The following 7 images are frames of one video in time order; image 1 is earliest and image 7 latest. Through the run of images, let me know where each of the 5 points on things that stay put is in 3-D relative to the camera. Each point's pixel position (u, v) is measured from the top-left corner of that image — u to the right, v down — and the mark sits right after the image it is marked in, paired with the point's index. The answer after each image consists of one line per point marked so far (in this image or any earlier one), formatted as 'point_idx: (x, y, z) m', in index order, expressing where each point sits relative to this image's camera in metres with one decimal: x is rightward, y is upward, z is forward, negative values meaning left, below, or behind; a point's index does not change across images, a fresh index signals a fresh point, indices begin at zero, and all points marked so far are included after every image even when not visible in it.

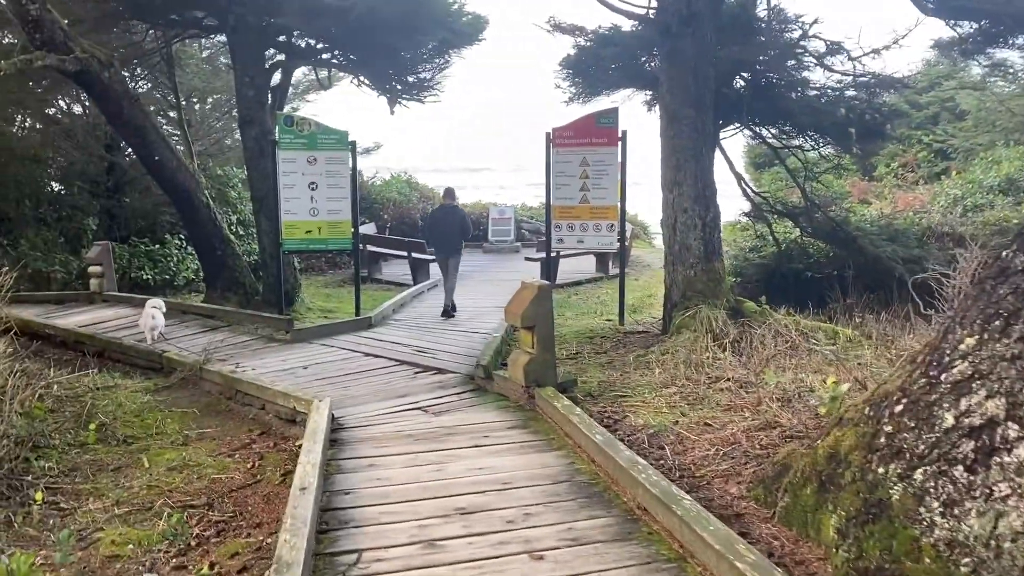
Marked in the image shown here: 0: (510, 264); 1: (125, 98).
0: (0.0, +0.5, +16.8) m
1: (-4.4, +2.1, +9.6) m
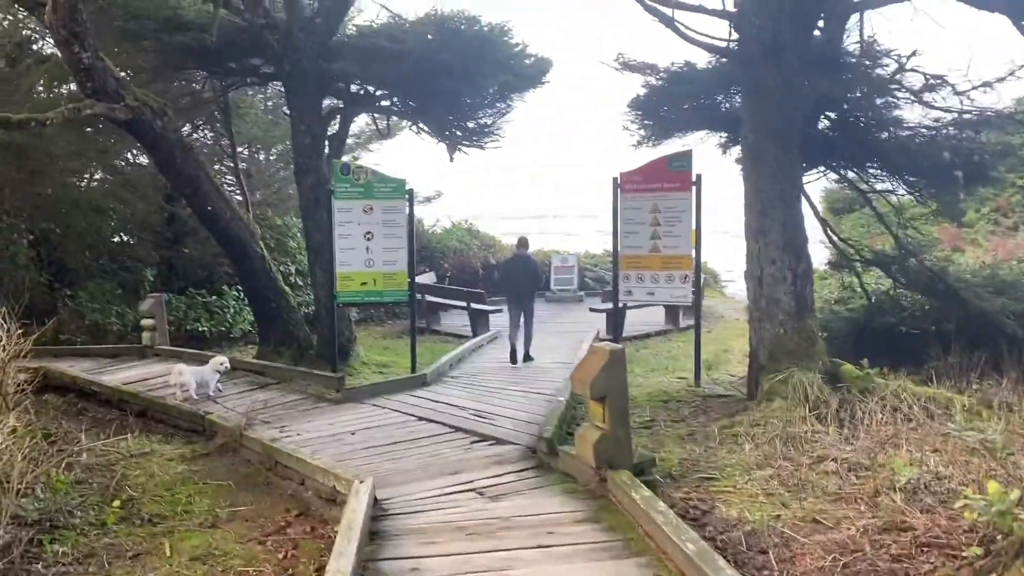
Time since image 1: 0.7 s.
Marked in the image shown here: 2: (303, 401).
0: (+1.2, -0.5, +16.2) m
1: (-3.7, +1.5, +9.3) m
2: (-2.0, -1.1, +8.2) m
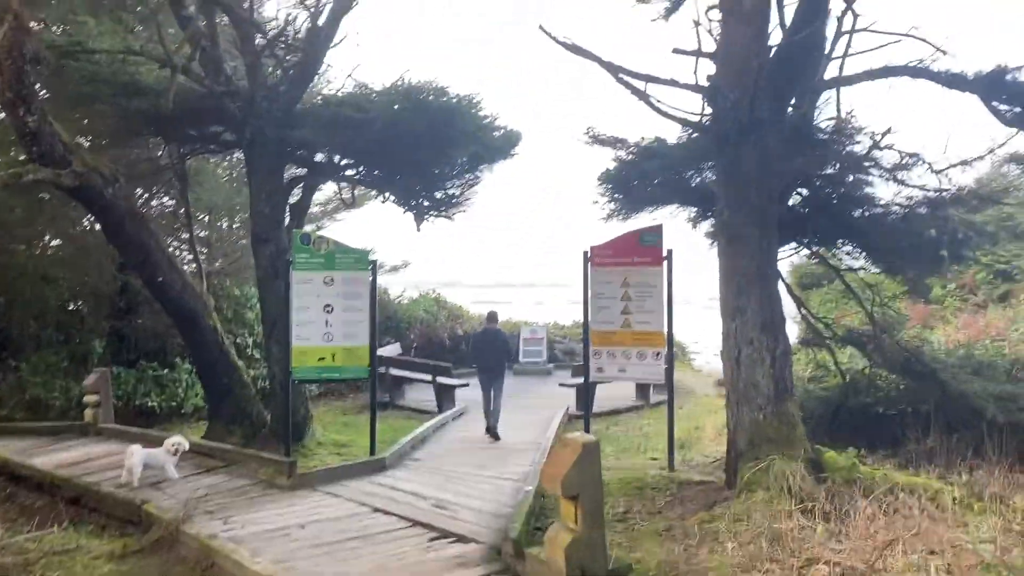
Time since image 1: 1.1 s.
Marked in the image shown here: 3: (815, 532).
0: (+0.6, -1.8, +15.7) m
1: (-4.0, +0.7, +8.9) m
2: (-2.3, -1.8, +7.7) m
3: (+1.8, -1.5, +5.0) m
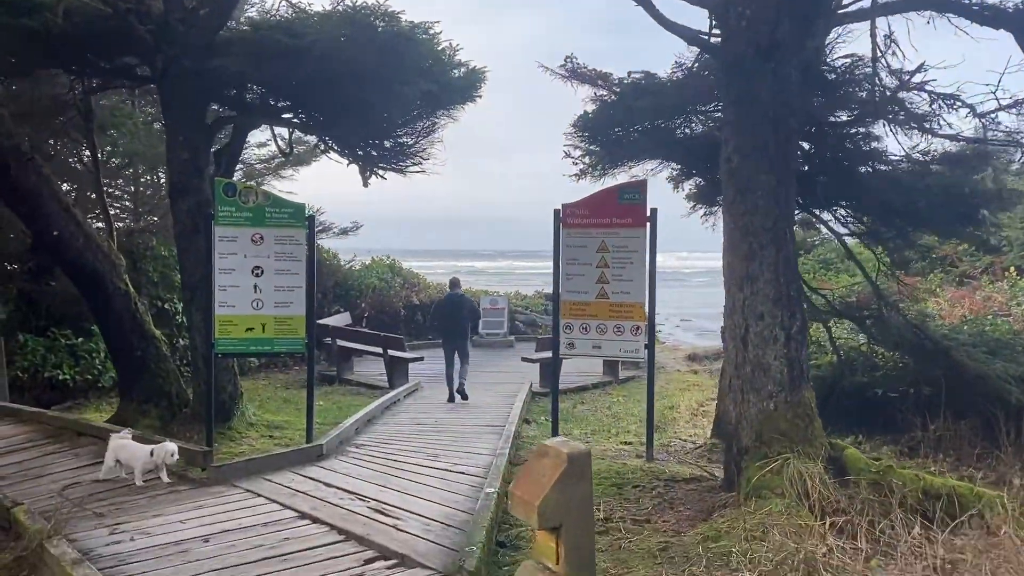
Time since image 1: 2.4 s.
0: (-0.1, -1.3, +14.6) m
1: (-4.4, +1.1, +7.5) m
2: (-2.7, -1.5, +6.4) m
3: (+1.6, -1.3, +3.9) m
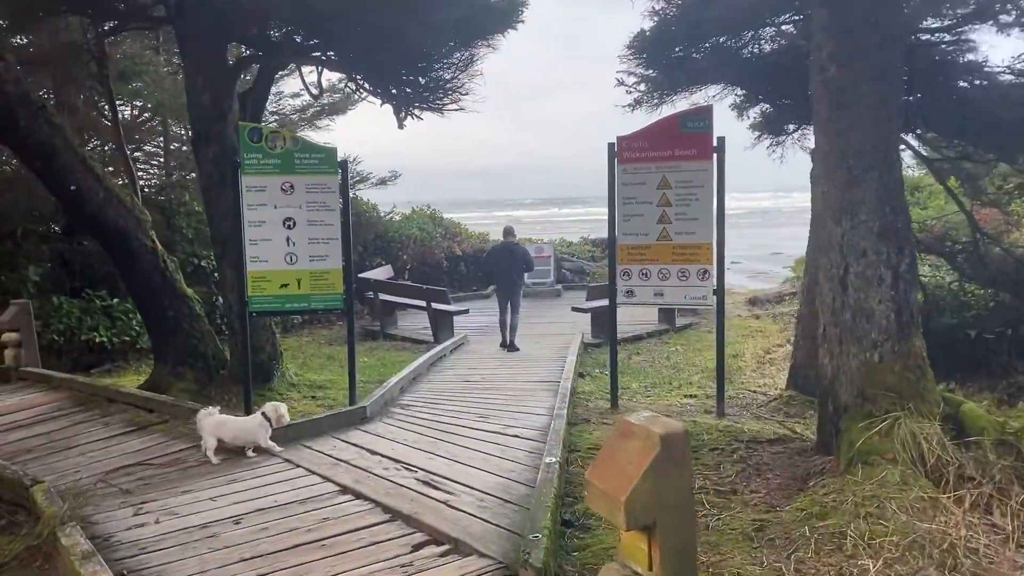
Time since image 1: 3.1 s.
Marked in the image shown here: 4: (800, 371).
0: (+0.7, -0.4, +14.0) m
1: (-4.0, +1.5, +6.9) m
2: (-2.2, -1.2, +5.9) m
3: (+1.9, -1.0, +3.2) m
4: (+2.5, -0.7, +7.5) m
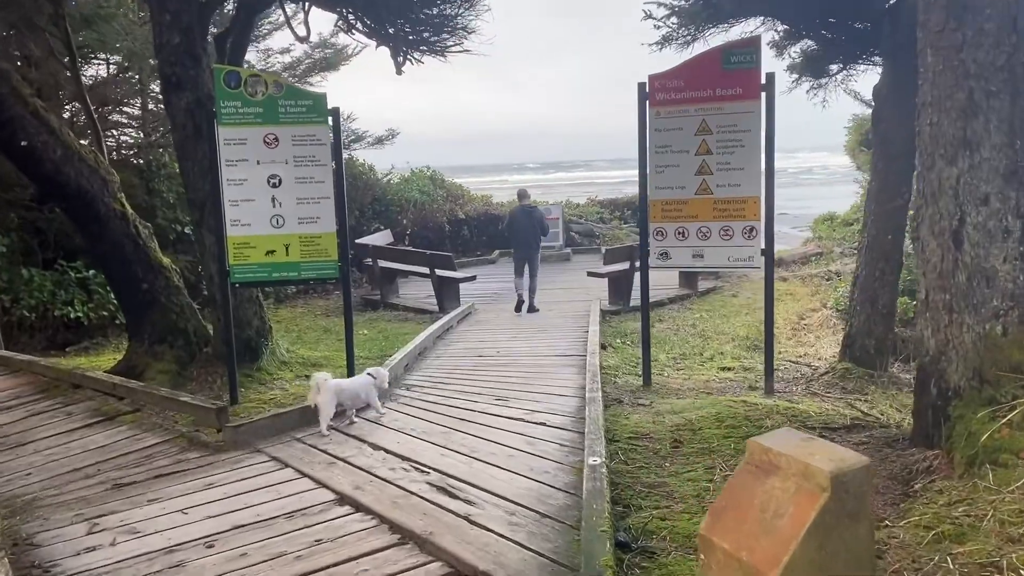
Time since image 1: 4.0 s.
0: (+0.8, +0.2, +13.1) m
1: (-3.9, +1.7, +6.0) m
2: (-2.1, -1.0, +5.1) m
3: (+2.0, -0.8, +2.4) m
4: (+2.7, -0.4, +6.6) m
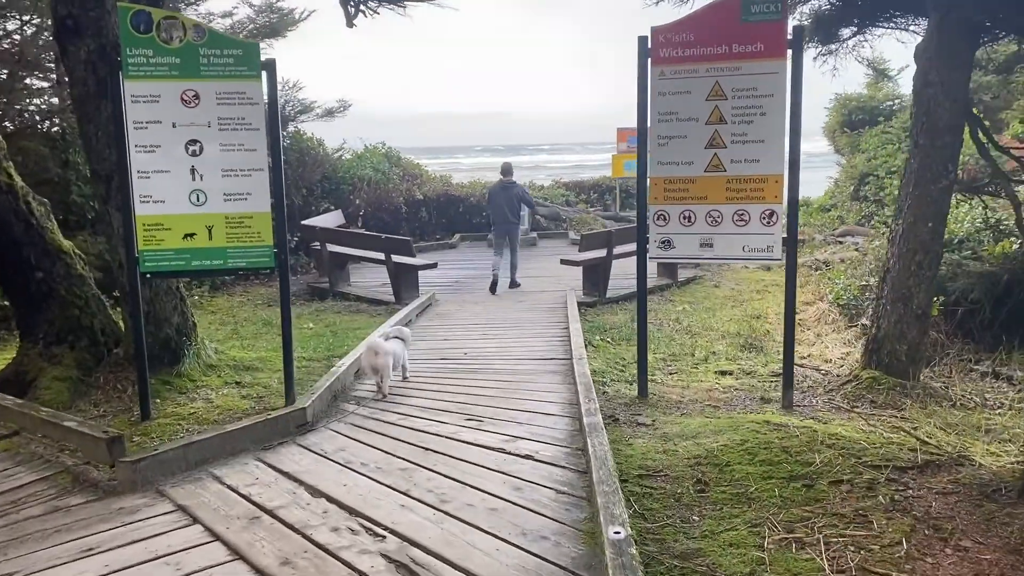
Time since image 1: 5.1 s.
0: (+0.3, +0.3, +12.0) m
1: (-4.0, +1.7, +4.7) m
2: (-2.2, -0.9, +3.9) m
3: (+2.1, -0.9, +1.4) m
4: (+2.5, -0.4, +5.7) m
